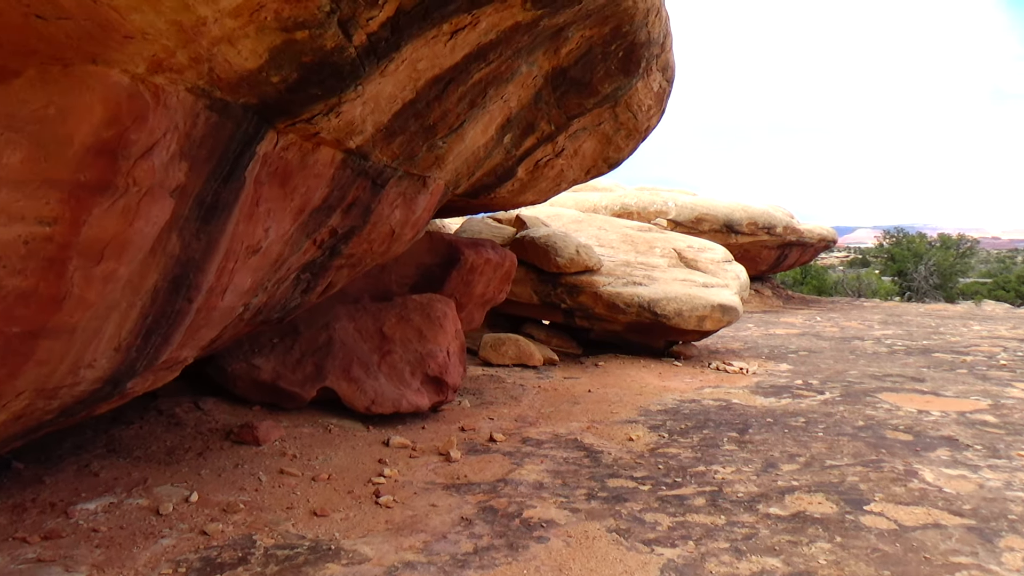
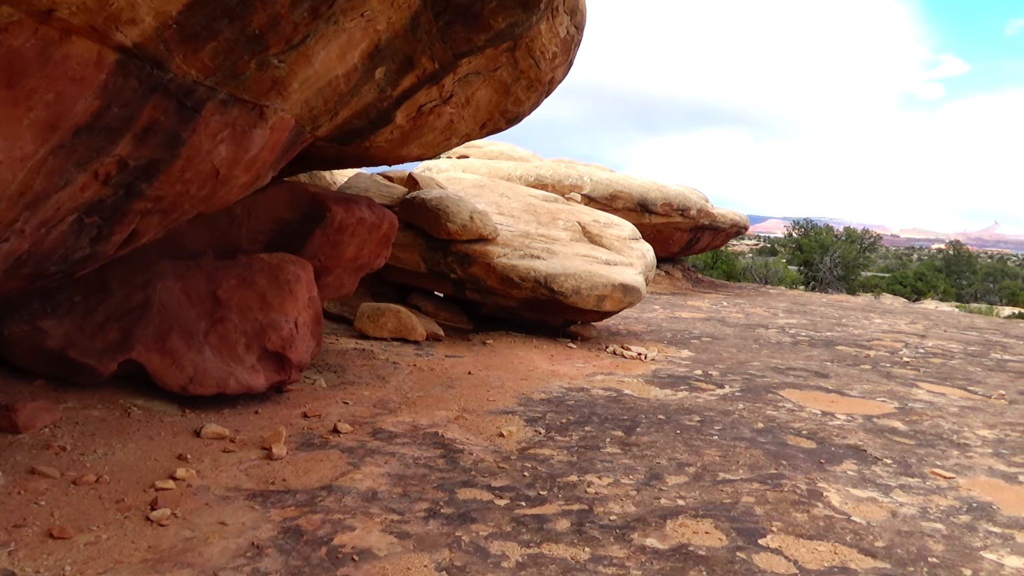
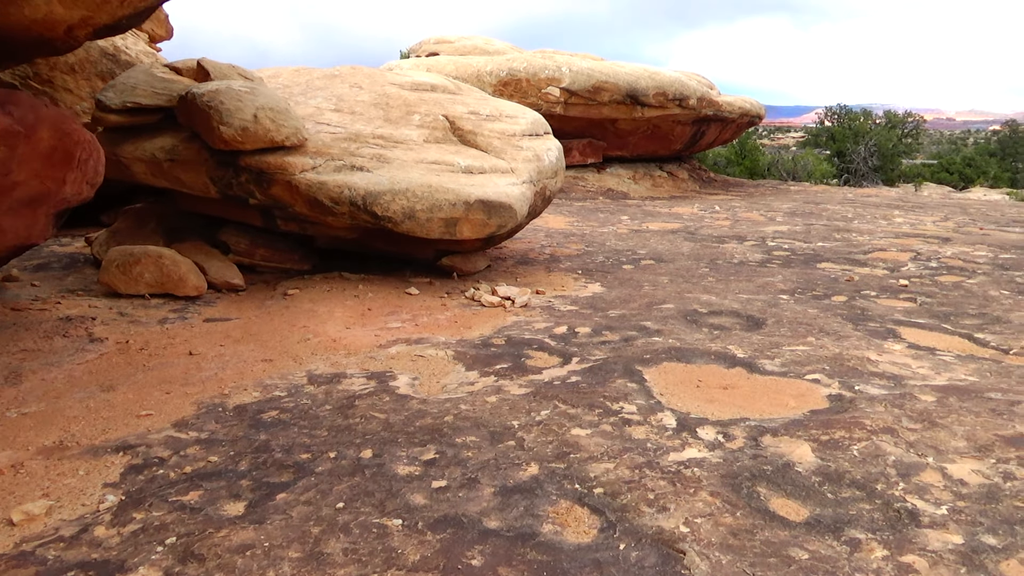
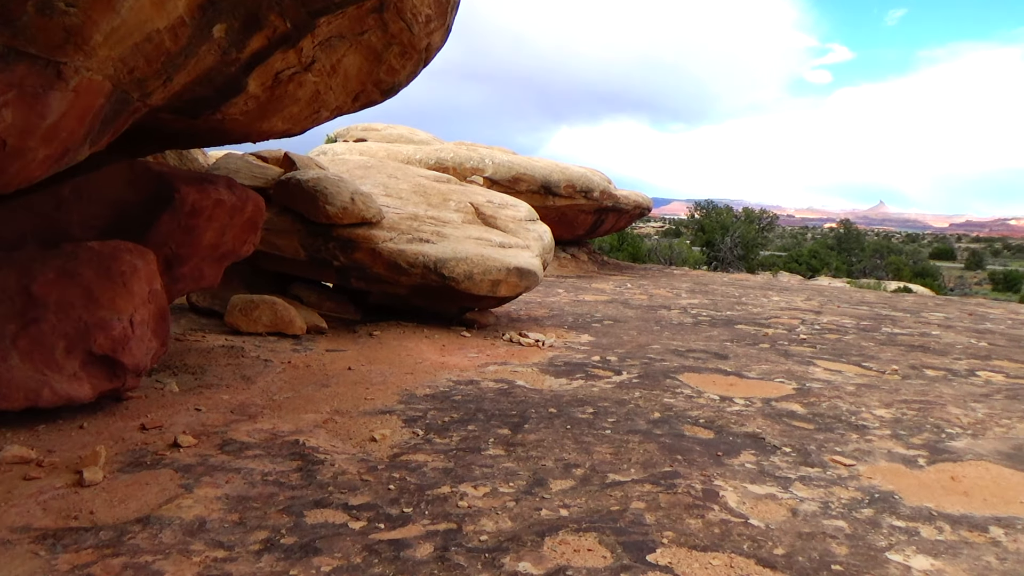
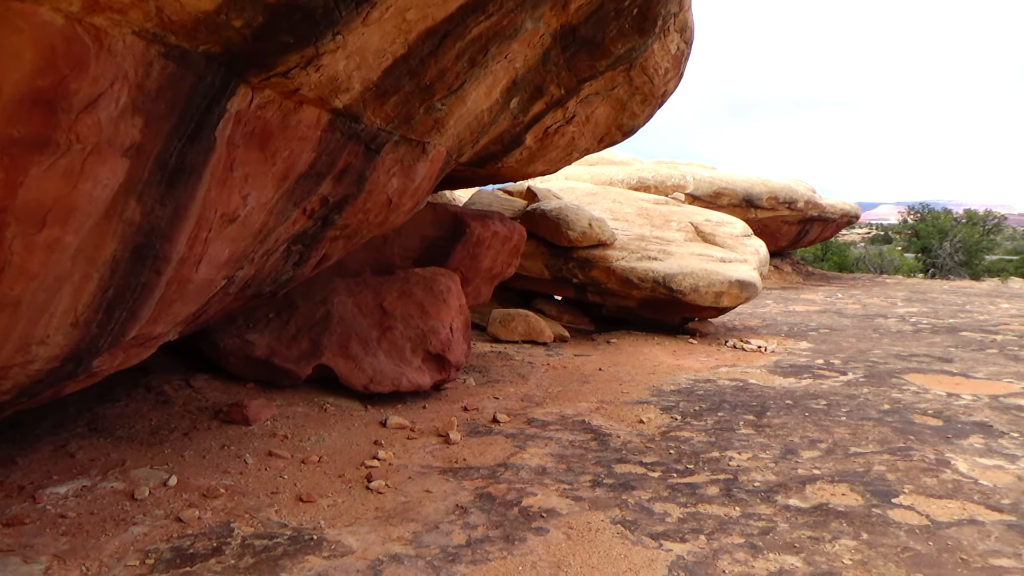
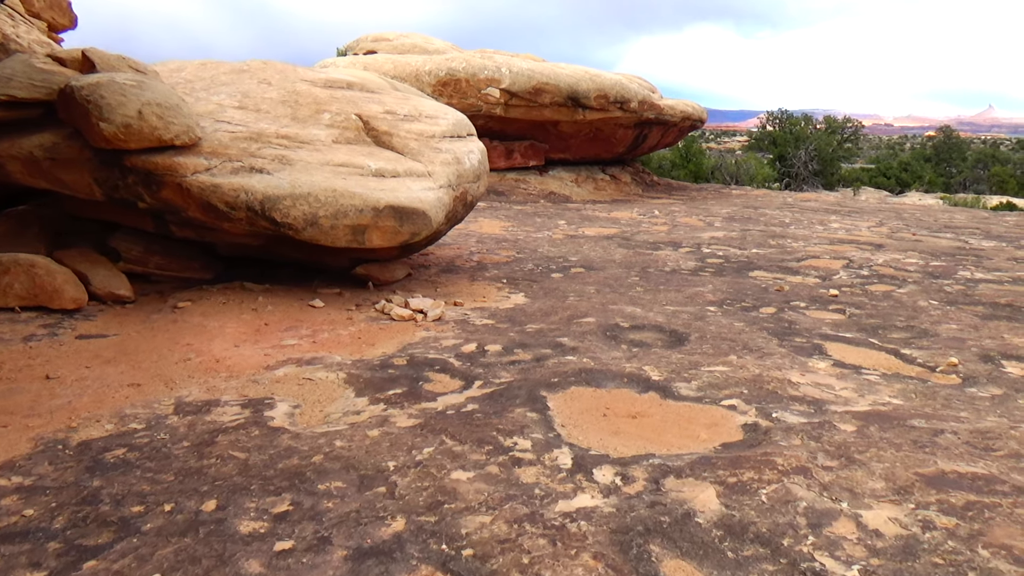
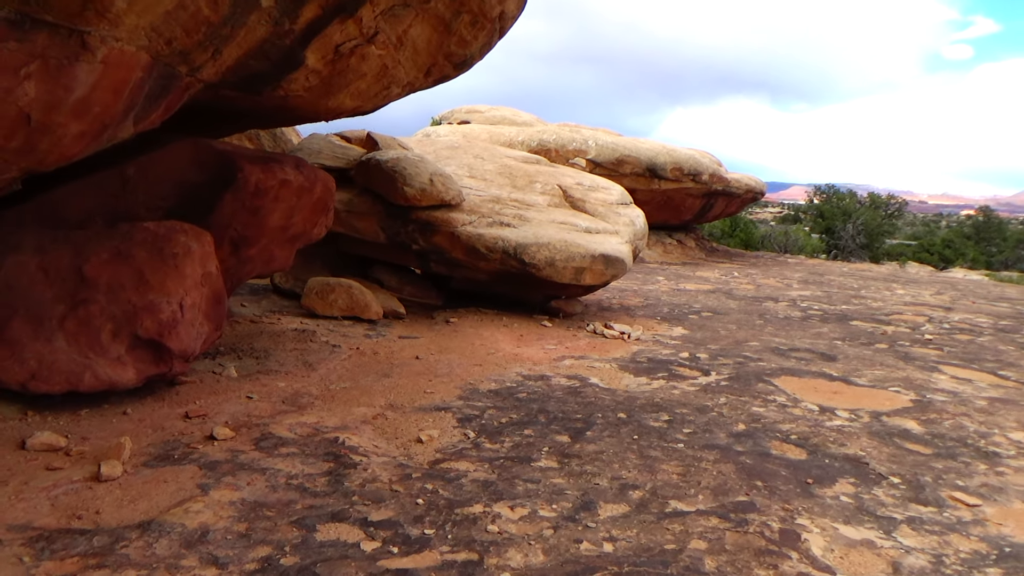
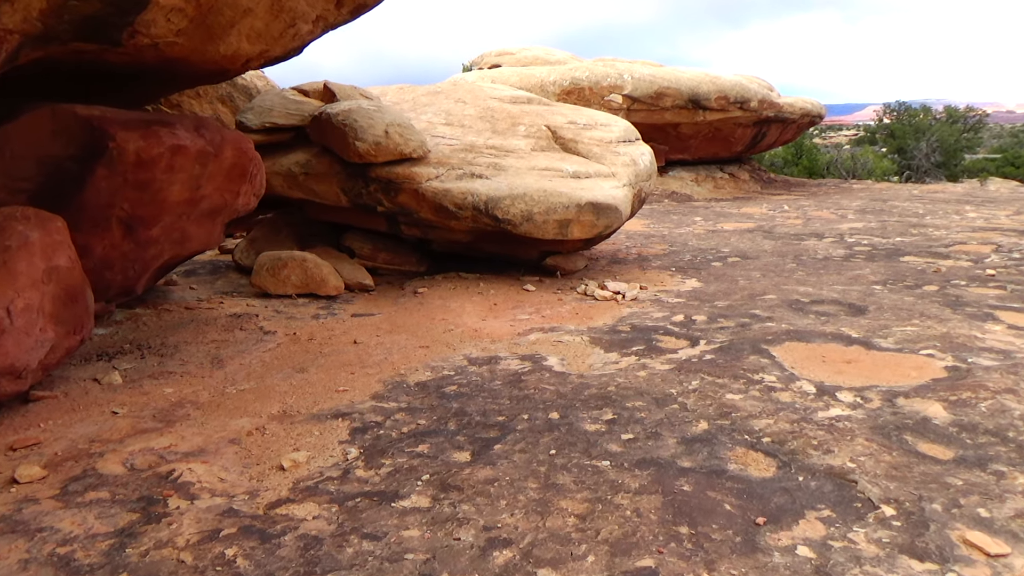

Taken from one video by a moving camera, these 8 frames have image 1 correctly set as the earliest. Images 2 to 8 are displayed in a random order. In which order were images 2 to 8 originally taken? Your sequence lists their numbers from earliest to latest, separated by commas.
5, 2, 4, 7, 8, 3, 6
